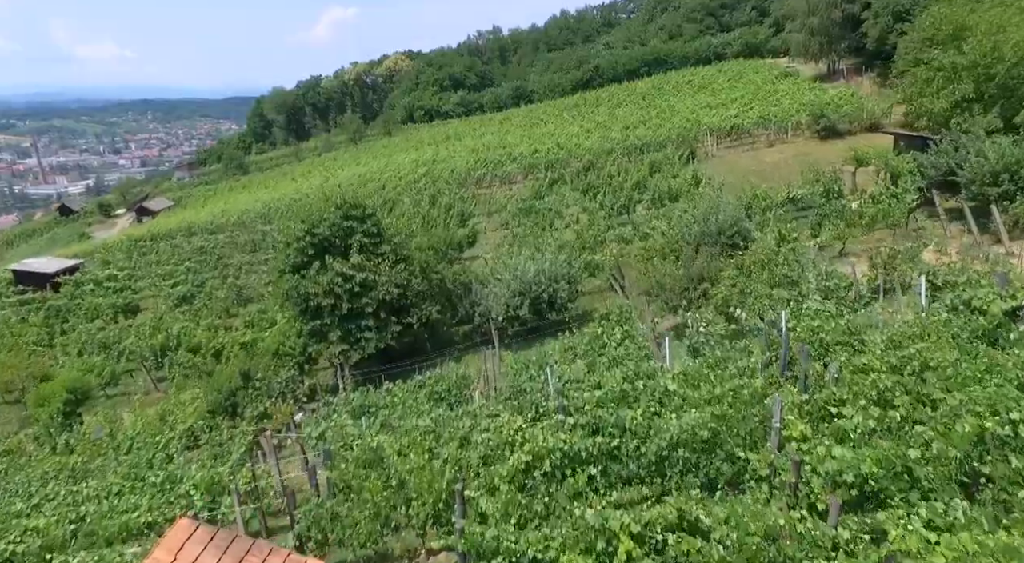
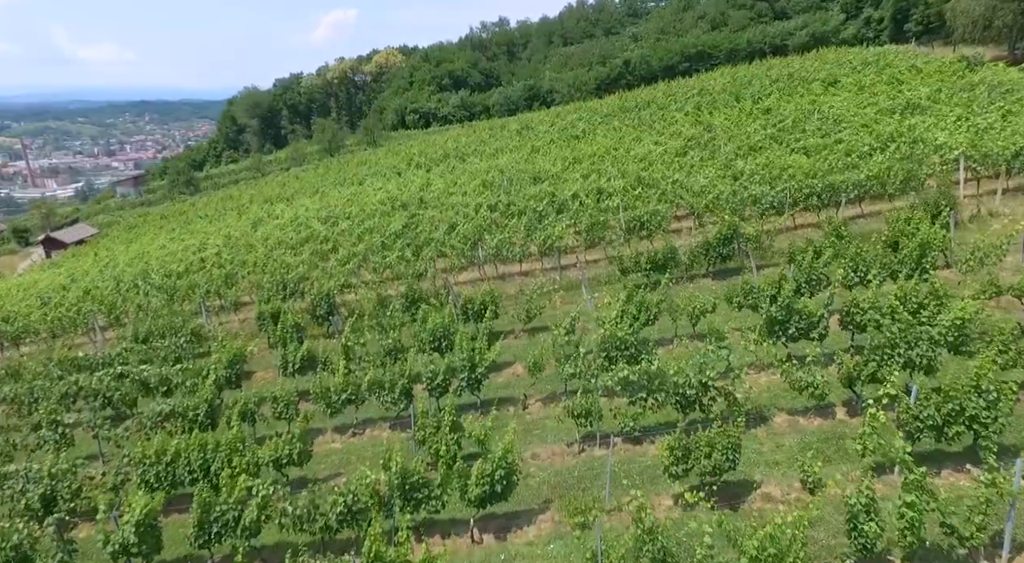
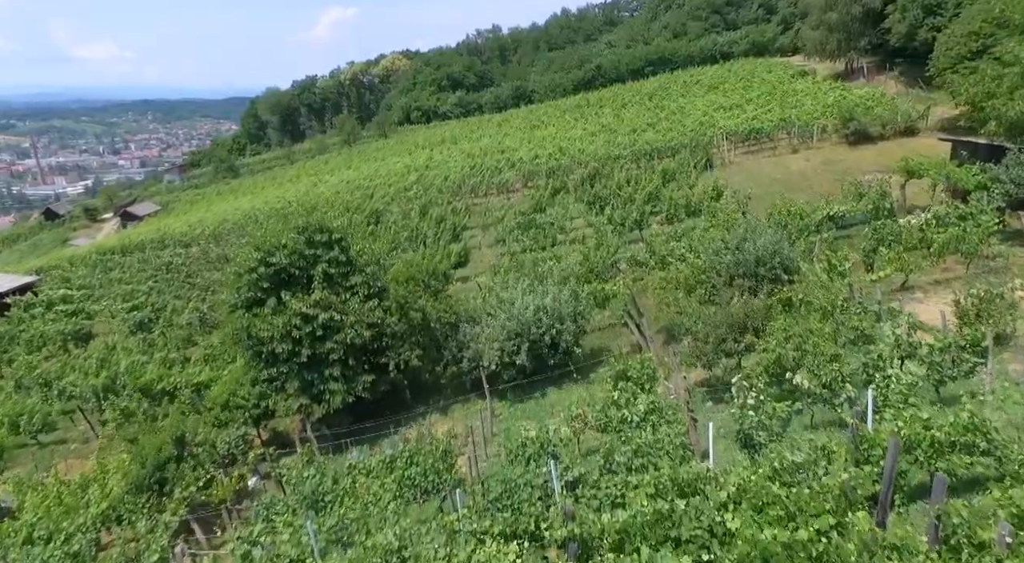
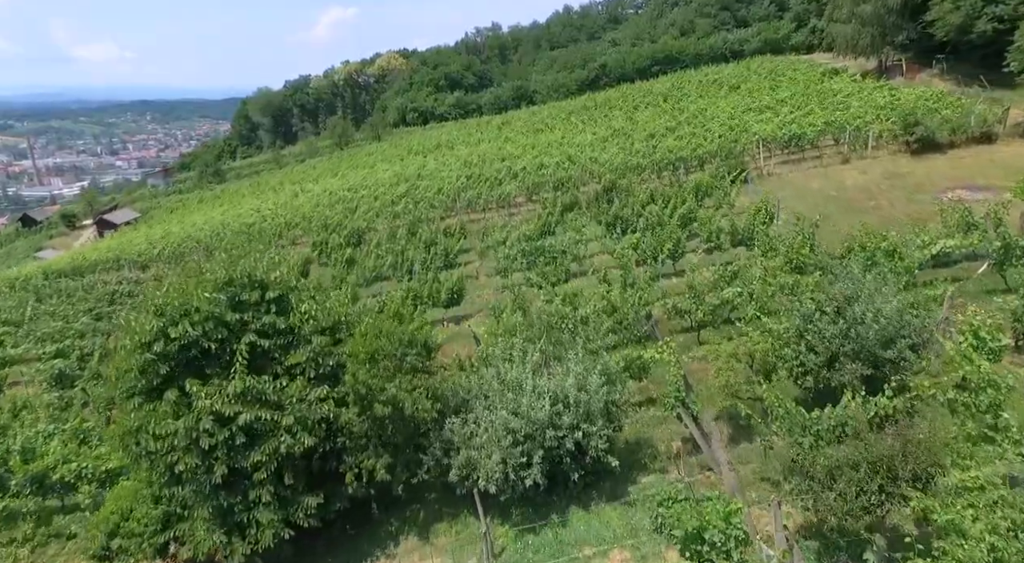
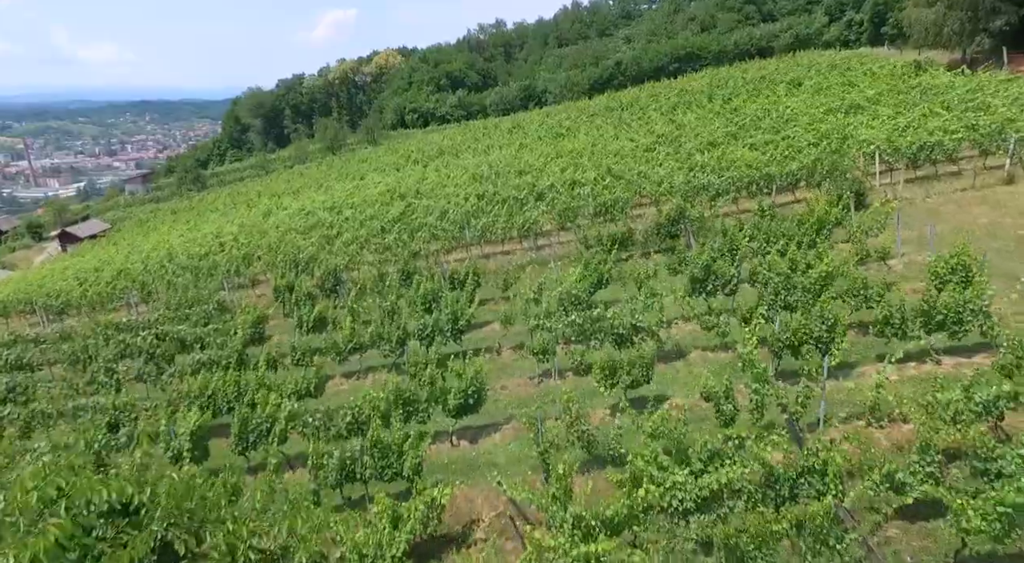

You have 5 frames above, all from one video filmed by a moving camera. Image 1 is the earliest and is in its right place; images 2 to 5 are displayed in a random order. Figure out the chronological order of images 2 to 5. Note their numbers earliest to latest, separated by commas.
3, 4, 5, 2
